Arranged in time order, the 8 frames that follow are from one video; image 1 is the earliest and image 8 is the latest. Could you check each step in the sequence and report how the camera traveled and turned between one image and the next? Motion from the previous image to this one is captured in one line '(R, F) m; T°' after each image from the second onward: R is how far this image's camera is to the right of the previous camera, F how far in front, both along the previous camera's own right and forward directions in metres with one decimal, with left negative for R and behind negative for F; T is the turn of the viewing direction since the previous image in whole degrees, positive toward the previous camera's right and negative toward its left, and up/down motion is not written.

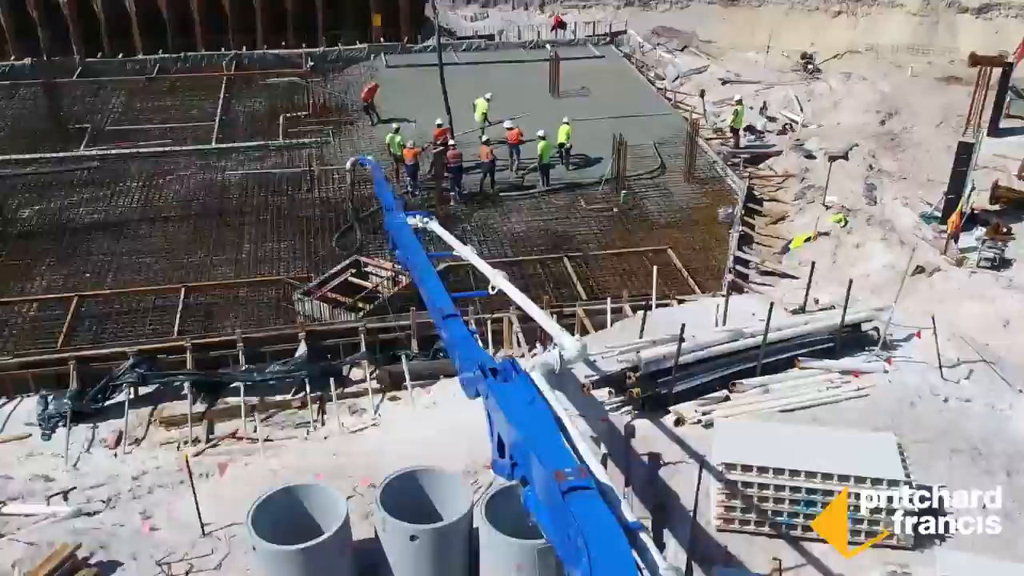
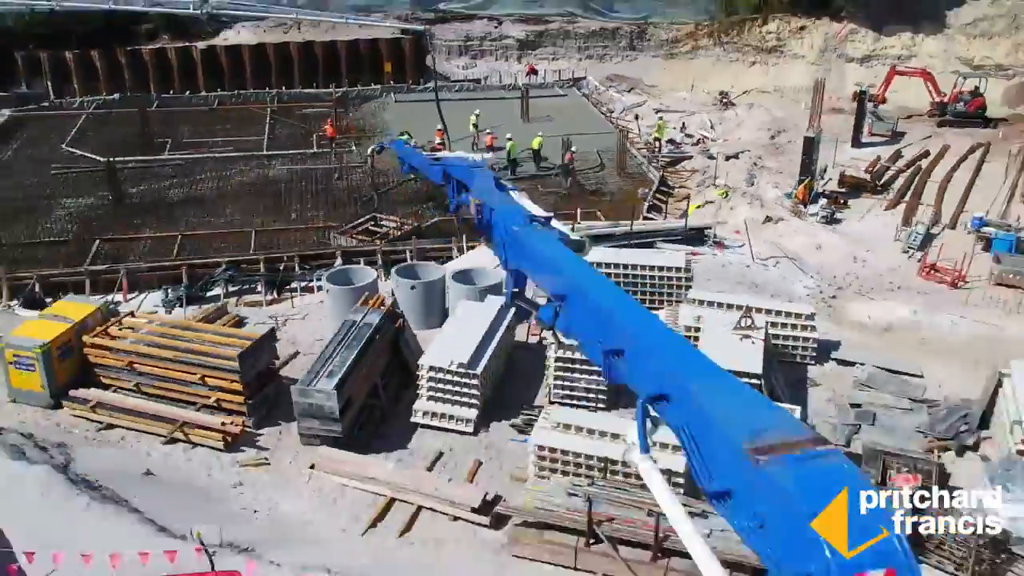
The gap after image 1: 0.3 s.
(+0.7, -6.7) m; 0°
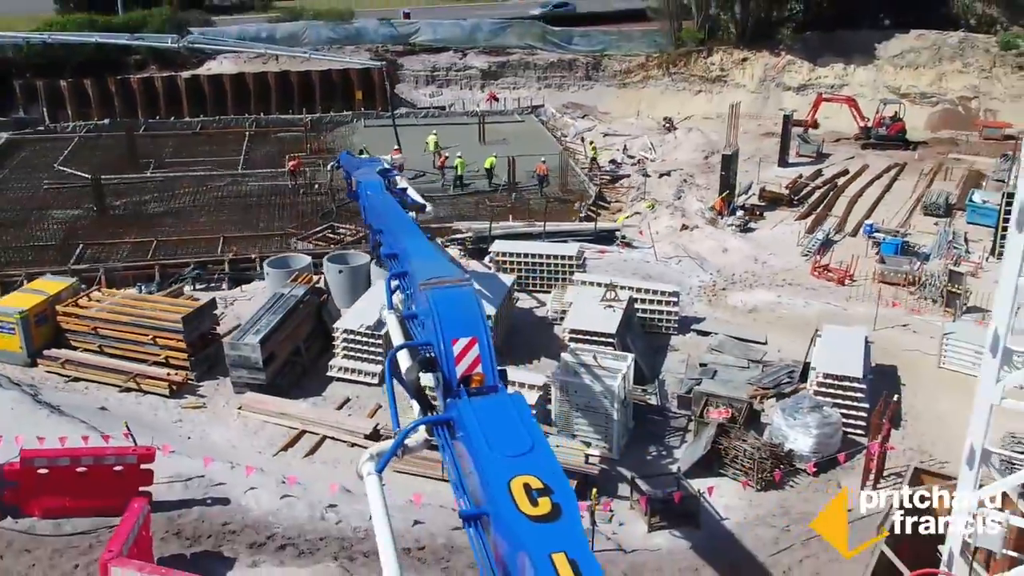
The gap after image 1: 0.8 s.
(+1.5, -2.5) m; 0°
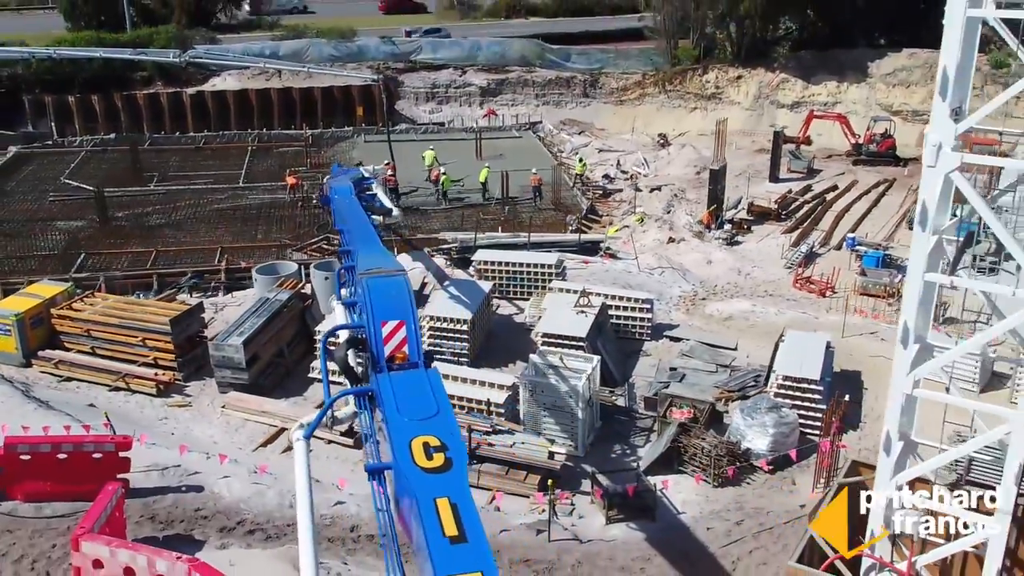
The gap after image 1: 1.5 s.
(+0.6, -0.6) m; -1°
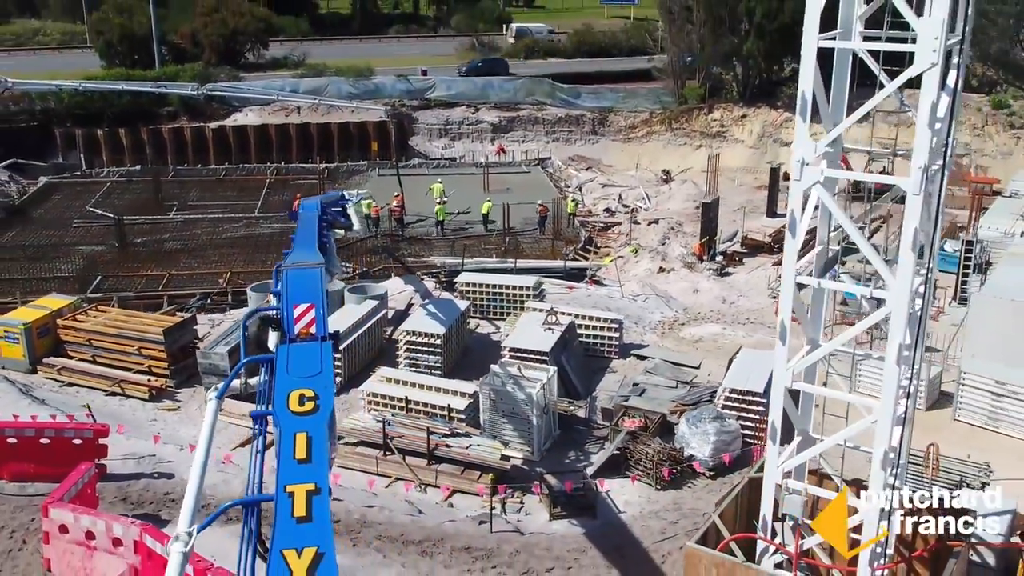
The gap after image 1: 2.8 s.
(+1.0, -1.0) m; -2°
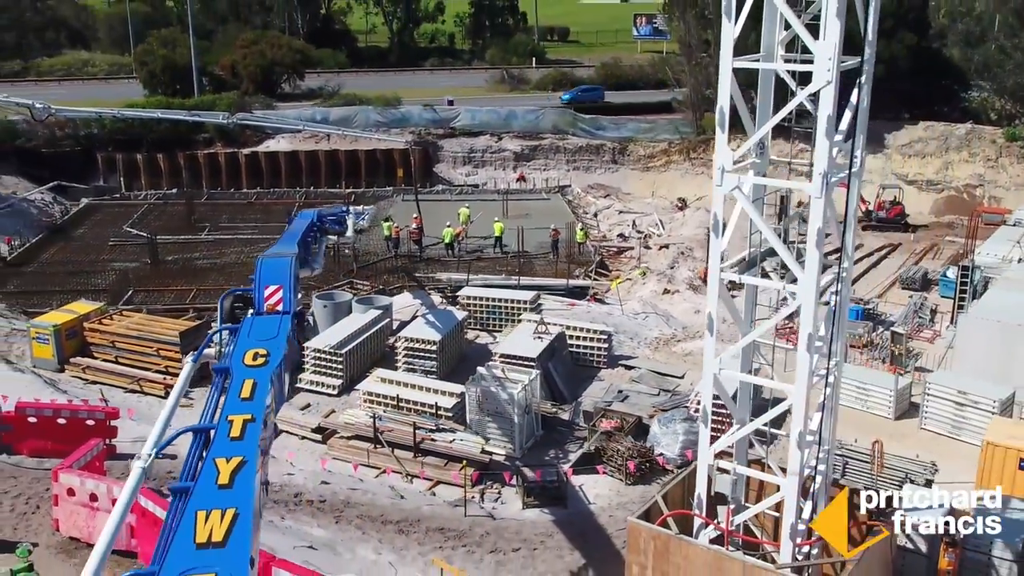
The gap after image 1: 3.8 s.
(+0.8, -1.0) m; -2°
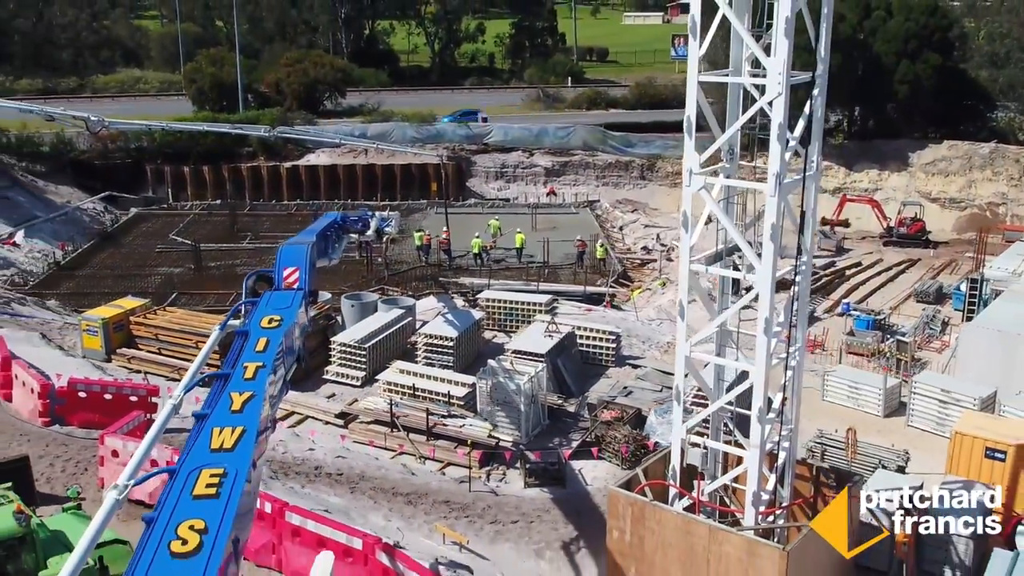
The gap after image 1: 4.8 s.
(+0.6, -1.2) m; -2°
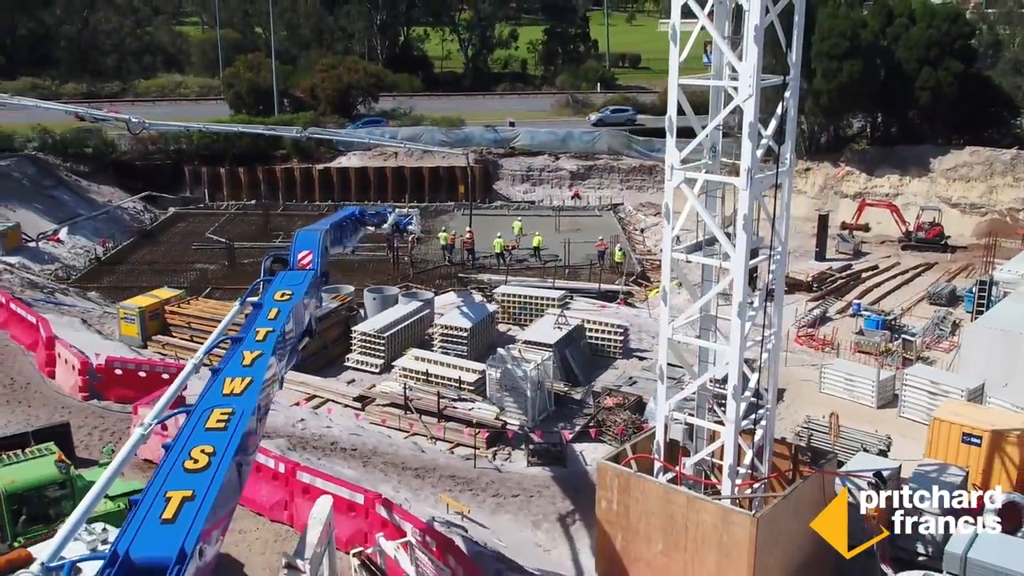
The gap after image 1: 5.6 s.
(+0.5, -1.0) m; -2°
